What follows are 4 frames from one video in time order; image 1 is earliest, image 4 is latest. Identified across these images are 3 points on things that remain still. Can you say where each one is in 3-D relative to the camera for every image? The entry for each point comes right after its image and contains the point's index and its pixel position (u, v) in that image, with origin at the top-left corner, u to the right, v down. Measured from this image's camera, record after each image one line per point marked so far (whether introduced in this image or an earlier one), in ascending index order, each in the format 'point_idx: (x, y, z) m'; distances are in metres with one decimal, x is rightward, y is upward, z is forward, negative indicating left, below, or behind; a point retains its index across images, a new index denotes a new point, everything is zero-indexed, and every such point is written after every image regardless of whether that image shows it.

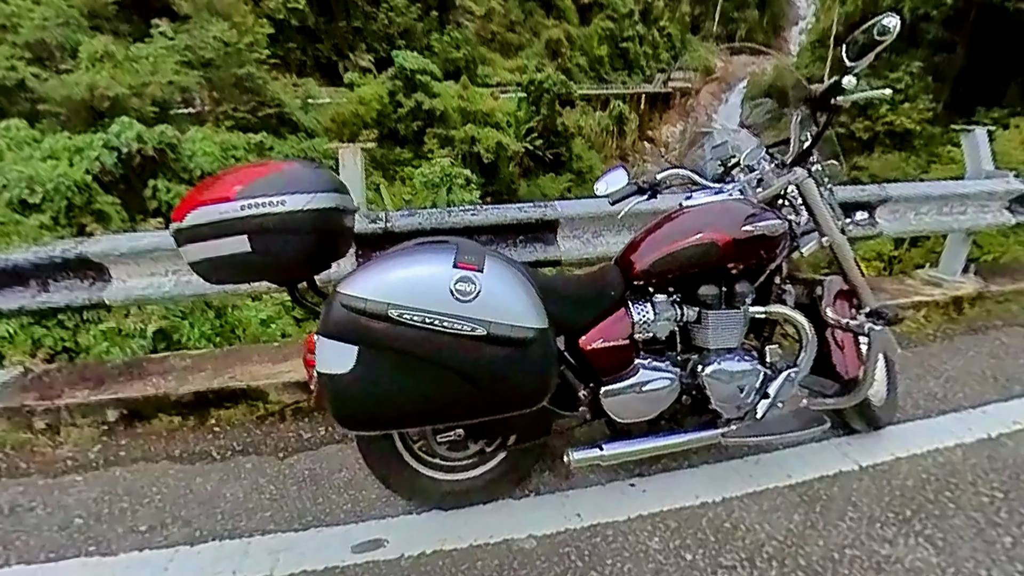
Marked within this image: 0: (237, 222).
0: (-1.0, +0.2, +1.8) m
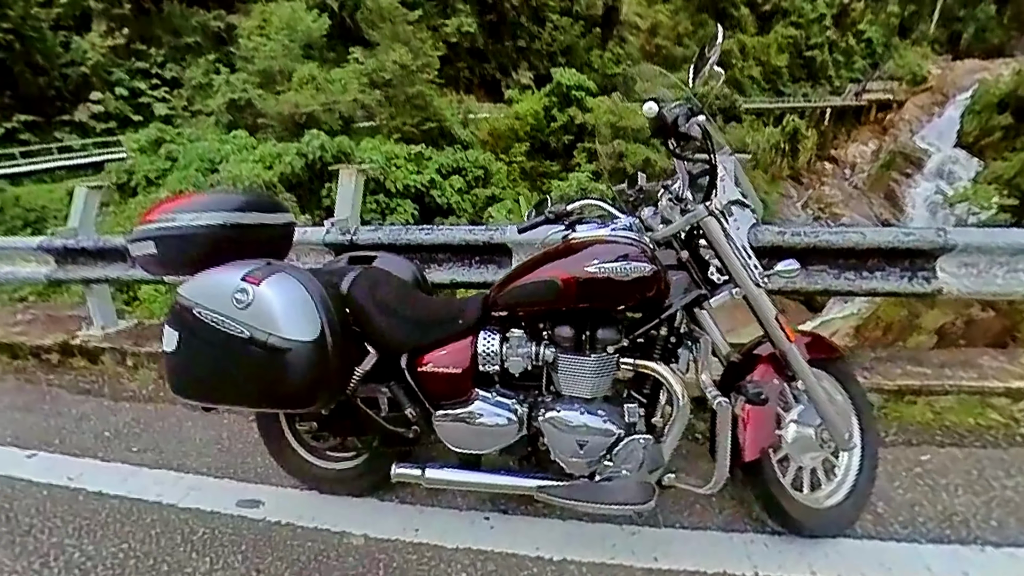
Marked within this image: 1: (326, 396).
0: (-1.7, +0.2, +2.3) m
1: (-0.9, -0.5, +2.1) m
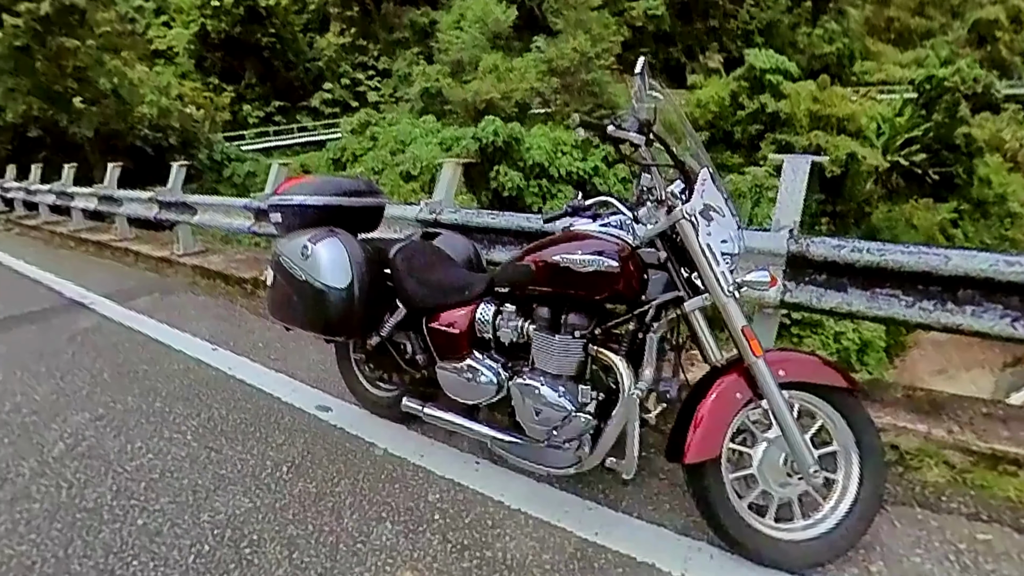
0: (-1.5, +0.6, +3.2) m
1: (-0.9, -0.2, +2.7) m
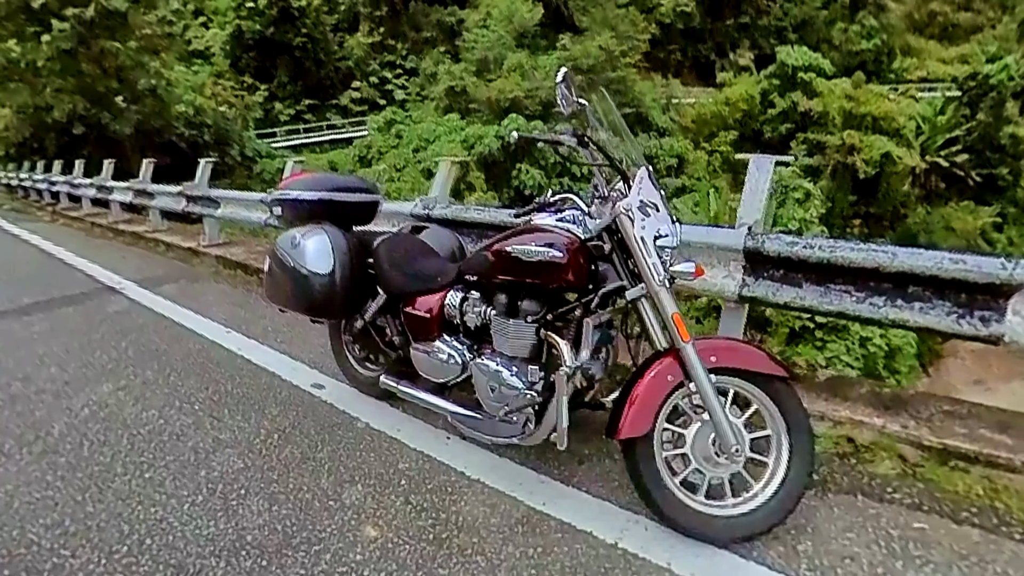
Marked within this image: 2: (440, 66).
0: (-1.7, +0.7, +3.5) m
1: (-1.1, -0.2, +3.0) m
2: (-2.6, +7.8, +17.0) m
